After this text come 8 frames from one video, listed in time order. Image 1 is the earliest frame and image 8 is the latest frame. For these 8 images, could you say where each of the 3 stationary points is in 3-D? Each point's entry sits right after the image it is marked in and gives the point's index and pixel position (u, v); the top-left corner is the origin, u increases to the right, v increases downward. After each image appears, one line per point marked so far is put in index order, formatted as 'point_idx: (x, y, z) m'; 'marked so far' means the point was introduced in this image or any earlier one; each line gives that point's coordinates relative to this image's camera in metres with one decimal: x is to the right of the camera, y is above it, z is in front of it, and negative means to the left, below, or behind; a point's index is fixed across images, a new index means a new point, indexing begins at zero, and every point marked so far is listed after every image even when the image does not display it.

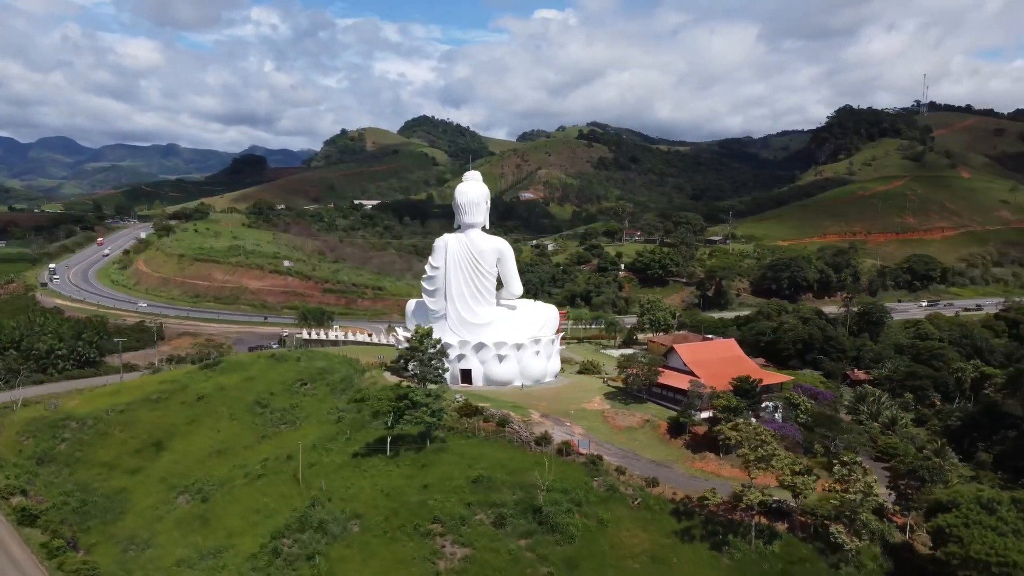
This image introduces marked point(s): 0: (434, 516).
0: (-1.6, -4.8, +17.1) m
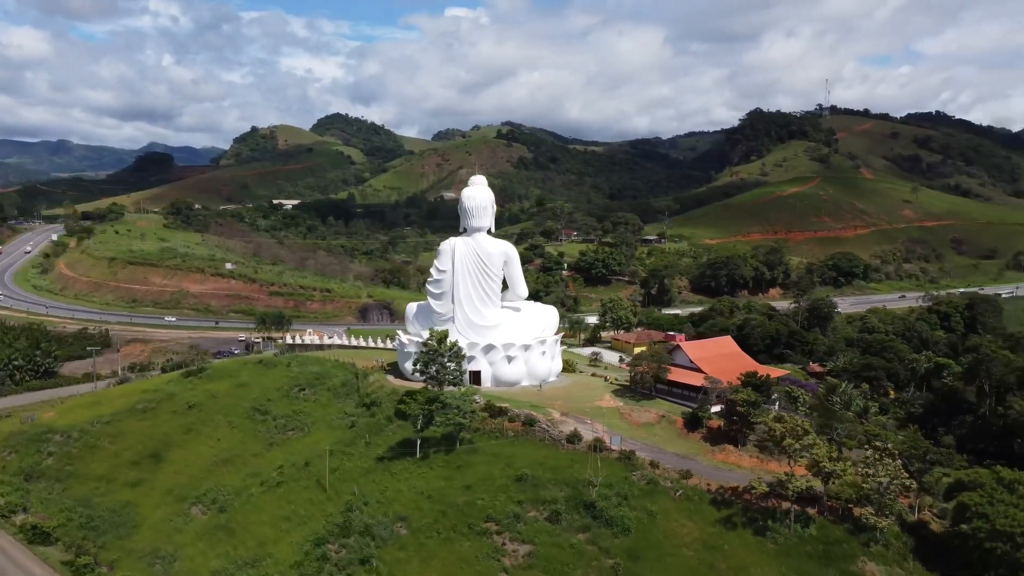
0: (-0.5, -4.9, +17.5) m
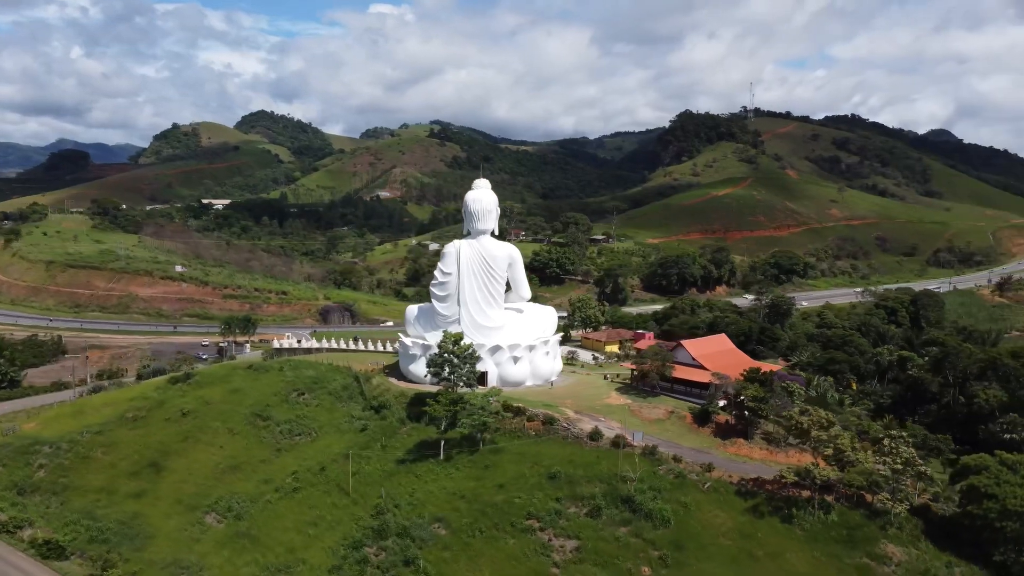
0: (+0.4, -5.0, +17.9) m
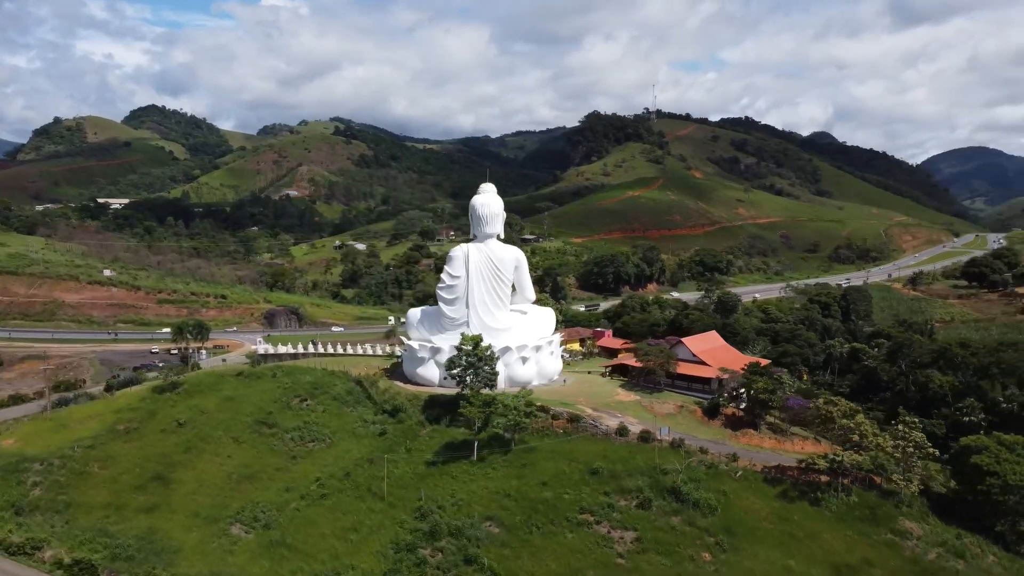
0: (+1.6, -5.1, +18.6) m
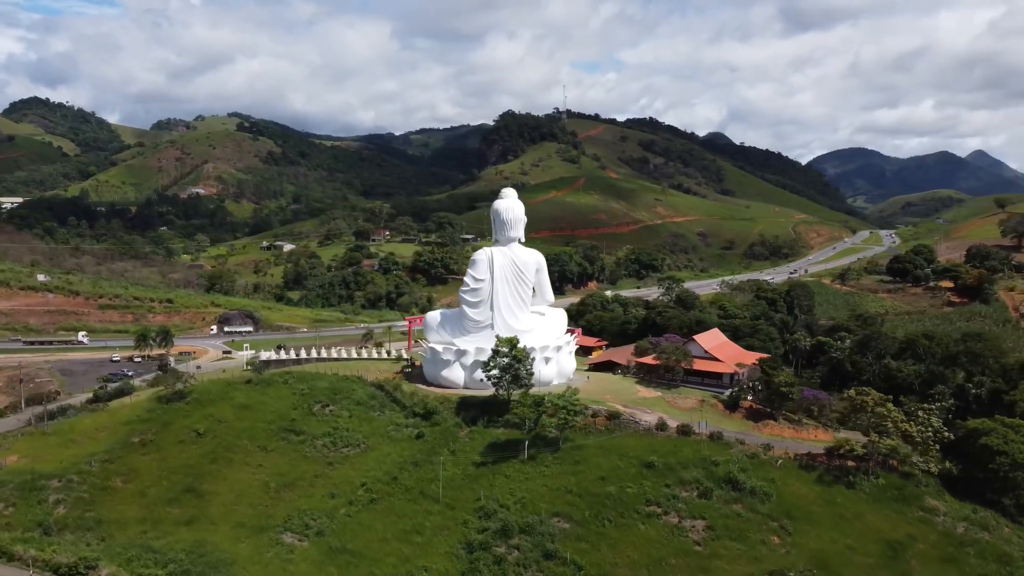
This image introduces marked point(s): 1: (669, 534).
0: (+3.3, -5.2, +19.5) m
1: (+3.6, -5.6, +18.5) m
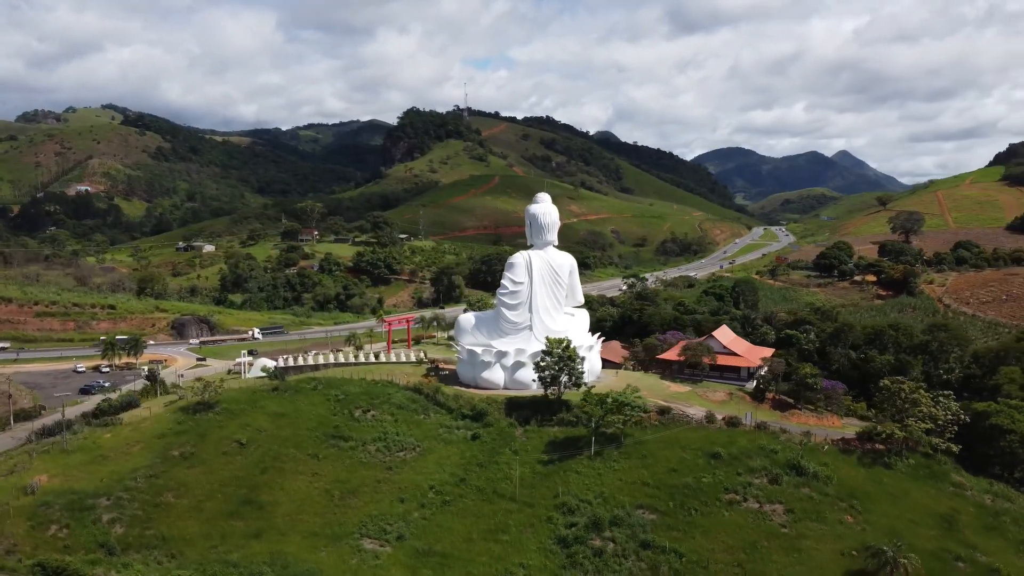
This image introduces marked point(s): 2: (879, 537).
0: (+5.5, -5.2, +20.9) m
1: (+5.9, -5.7, +19.8) m
2: (+8.8, -6.0, +19.3) m
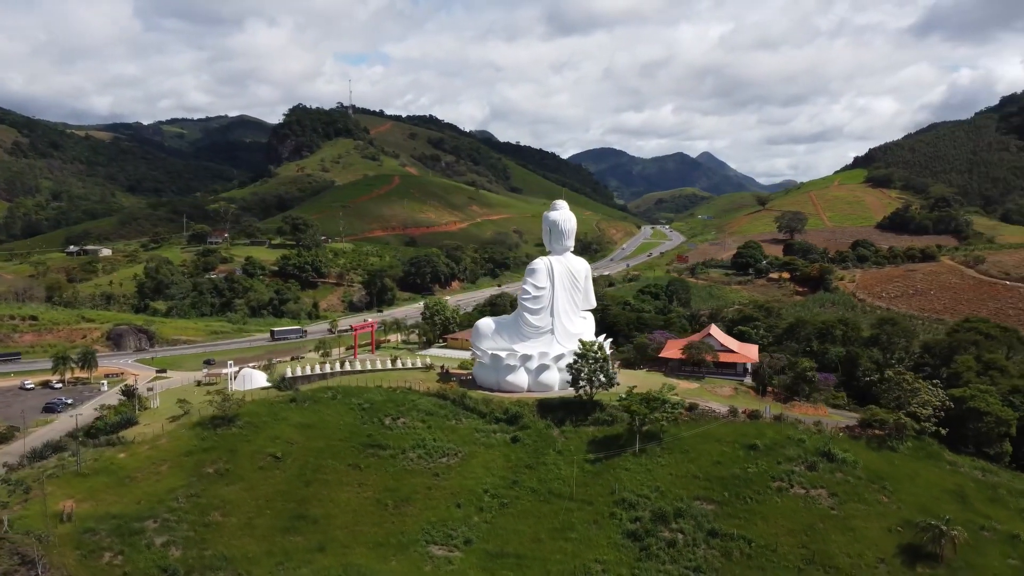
0: (+7.2, -5.3, +22.5) m
1: (+7.8, -5.8, +21.6) m
2: (+10.7, -6.0, +21.5) m
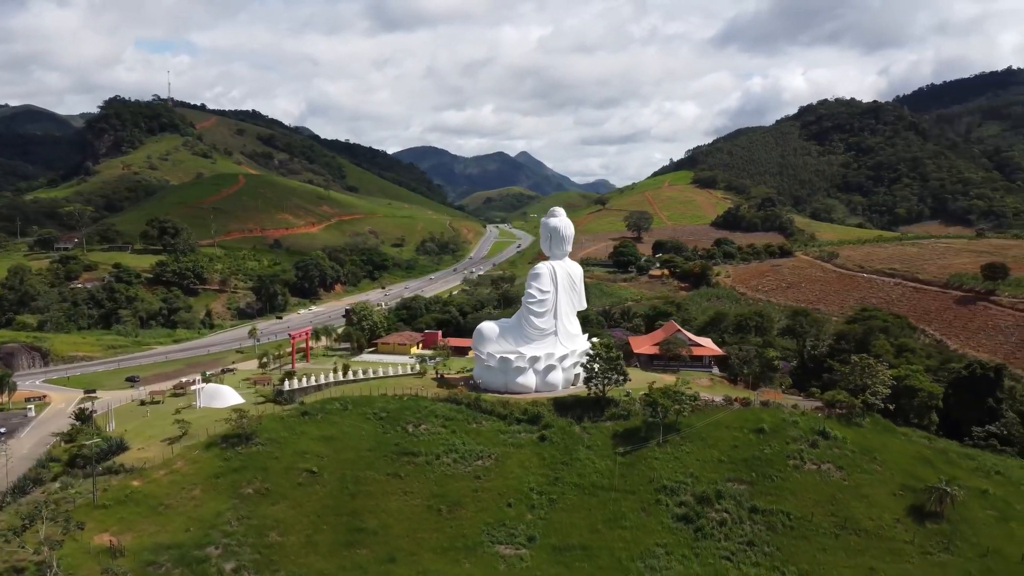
0: (+8.5, -5.3, +25.2) m
1: (+9.3, -5.7, +24.4) m
2: (+12.2, -5.9, +24.9) m
